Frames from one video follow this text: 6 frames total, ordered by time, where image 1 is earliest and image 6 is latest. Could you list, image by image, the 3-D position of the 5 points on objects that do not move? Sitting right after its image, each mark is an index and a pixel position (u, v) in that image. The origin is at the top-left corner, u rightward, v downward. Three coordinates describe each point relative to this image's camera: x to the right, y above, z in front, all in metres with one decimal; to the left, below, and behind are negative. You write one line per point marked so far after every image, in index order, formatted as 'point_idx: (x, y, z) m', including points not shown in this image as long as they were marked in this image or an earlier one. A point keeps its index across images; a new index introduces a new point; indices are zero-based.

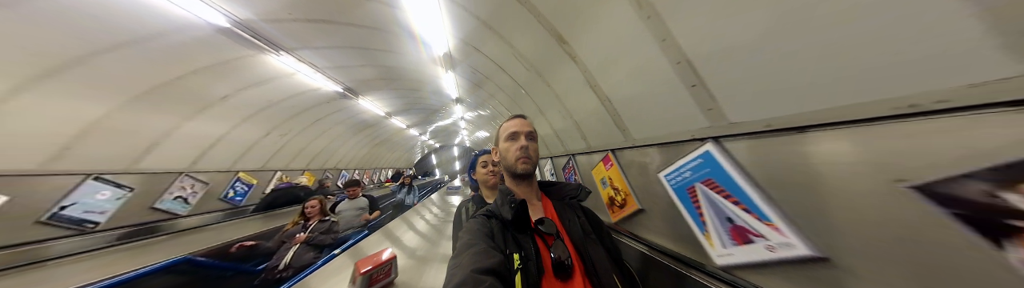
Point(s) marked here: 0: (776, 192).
0: (+1.9, -0.3, +1.0) m
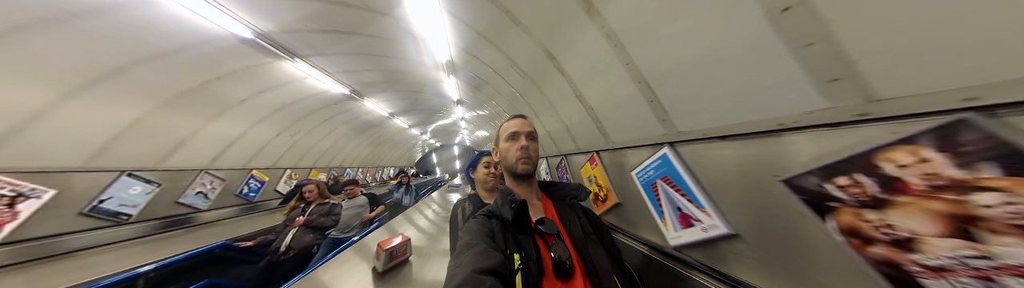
0: (+1.8, -0.4, +1.2) m
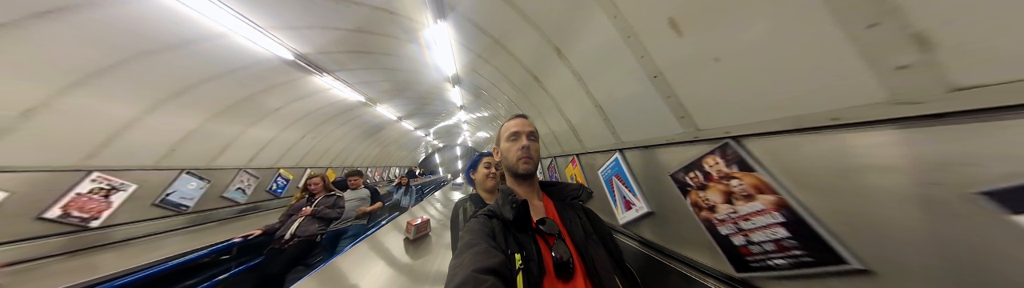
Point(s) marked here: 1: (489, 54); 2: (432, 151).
0: (+1.7, -0.5, +1.8) m
1: (-0.5, +1.9, +2.9) m
2: (-10.1, -1.0, +17.2) m
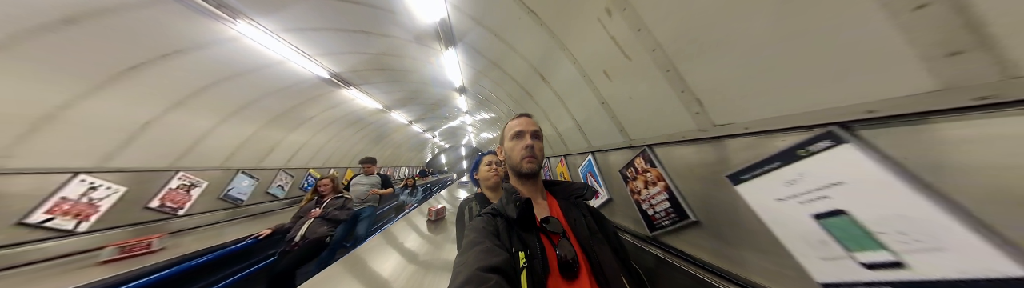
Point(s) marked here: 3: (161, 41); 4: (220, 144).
0: (+1.6, -0.5, +2.3) m
1: (-0.6, +1.9, +3.5) m
2: (-9.9, -1.1, +18.0) m
3: (-6.4, +1.9, +2.5) m
4: (-9.0, 0.0, +4.2) m
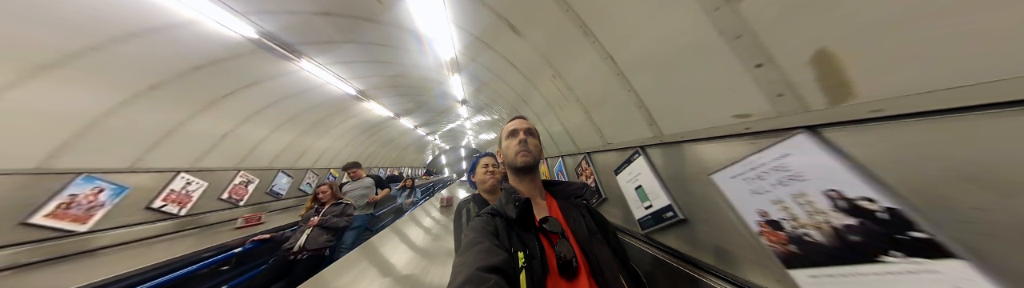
0: (+1.4, -0.7, +3.3) m
1: (-0.8, +1.7, +4.5) m
2: (-10.1, -1.3, +18.9) m
3: (-6.6, +1.7, +3.4) m
4: (-9.2, -0.2, +5.1) m
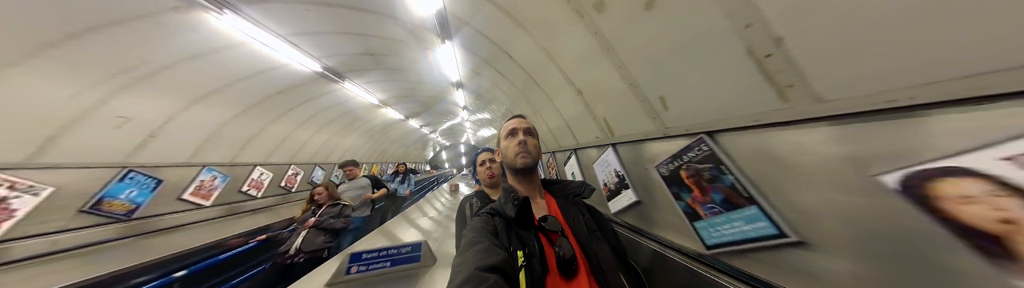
0: (+1.1, -0.7, +4.6) m
1: (-1.1, +1.7, +5.7) m
2: (-10.6, -0.9, +20.1) m
3: (-7.0, +1.7, +4.6) m
4: (-9.5, -0.2, +6.3) m
